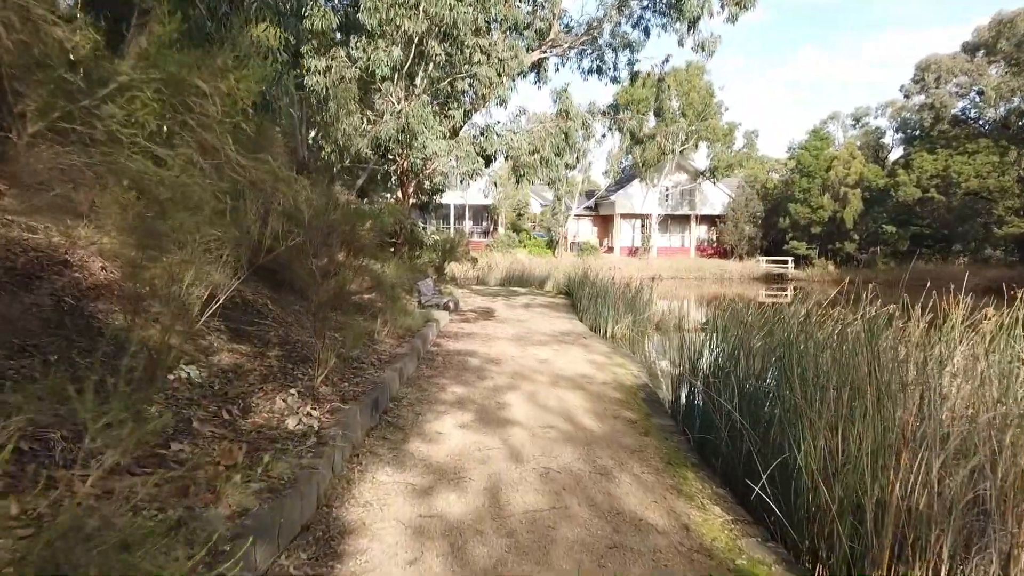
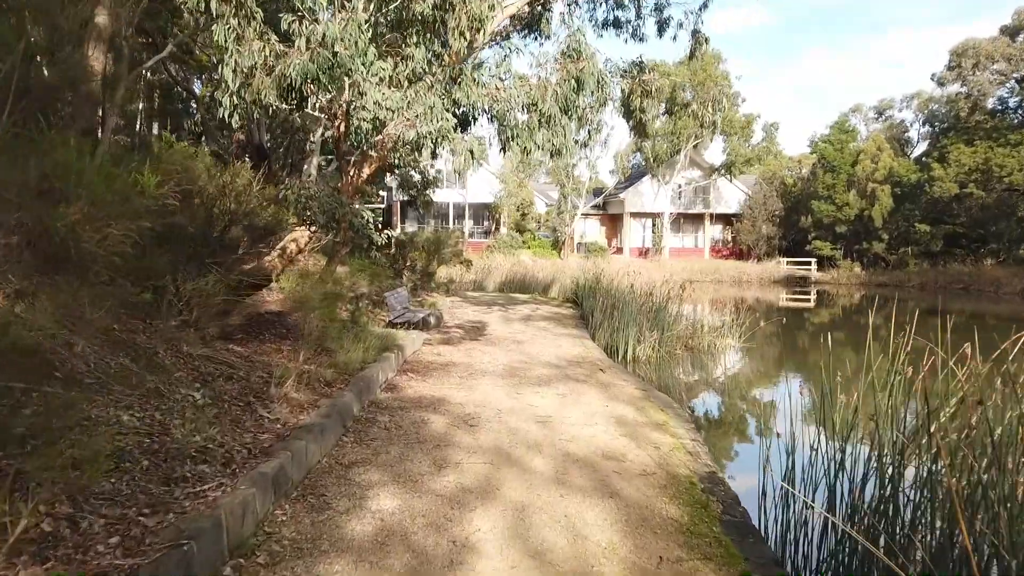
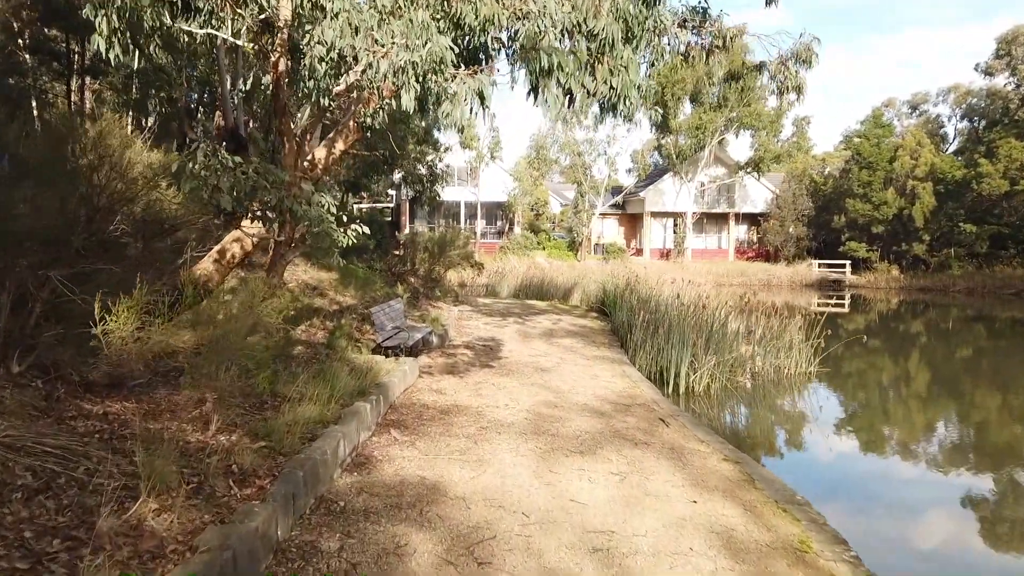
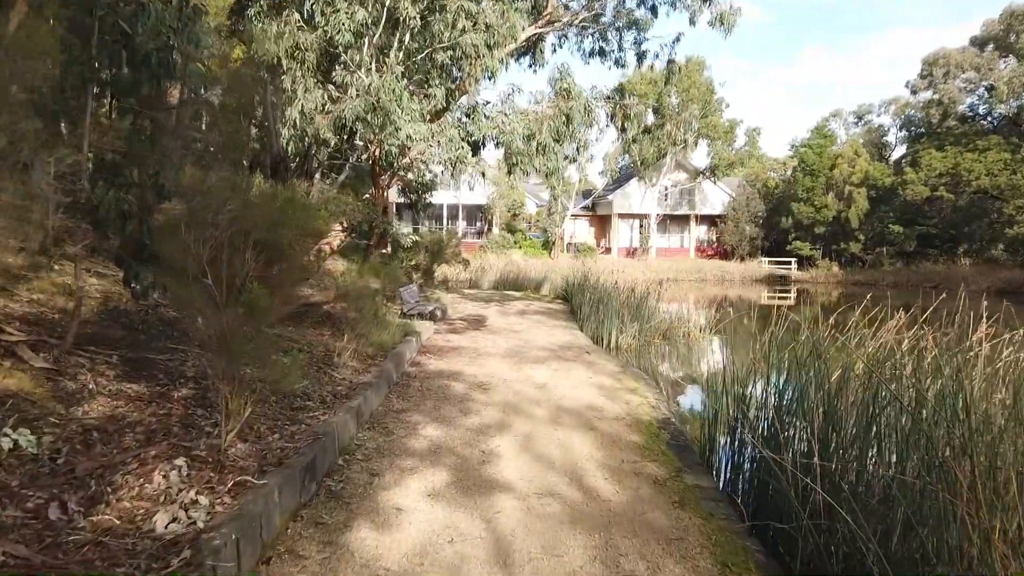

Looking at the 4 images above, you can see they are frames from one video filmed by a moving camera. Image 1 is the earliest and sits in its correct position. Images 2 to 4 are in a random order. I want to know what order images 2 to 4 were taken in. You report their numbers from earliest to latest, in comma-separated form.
4, 2, 3
